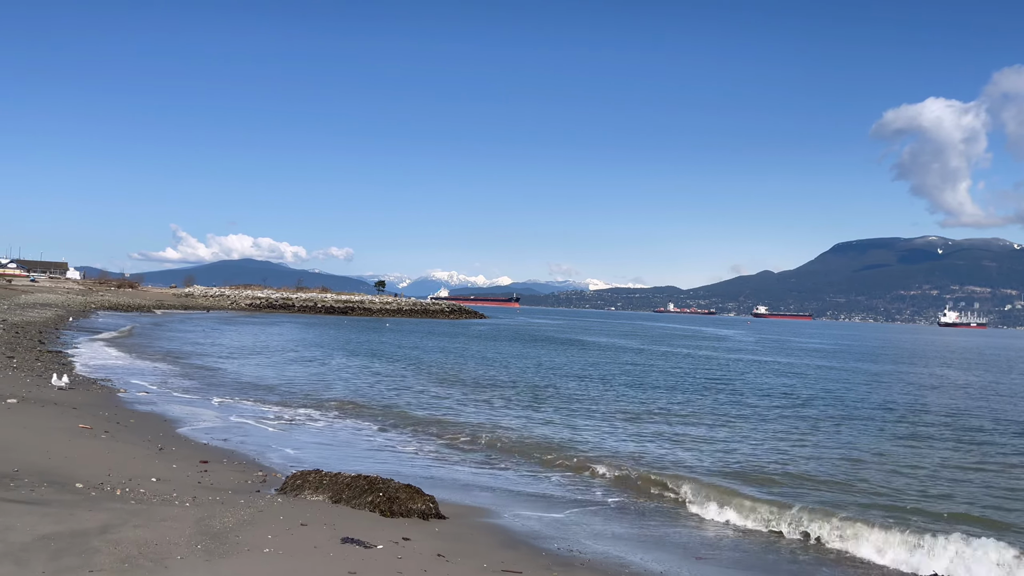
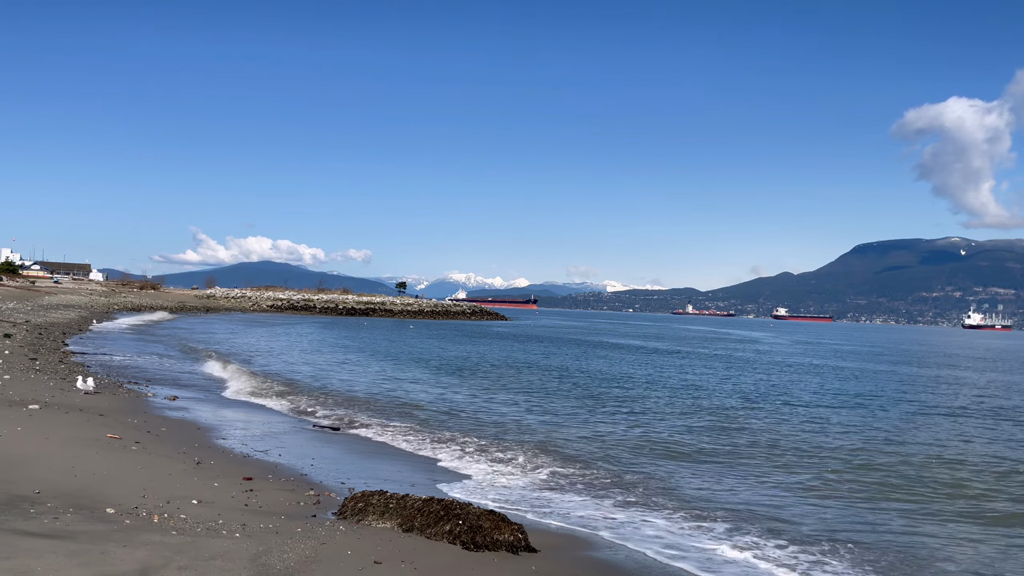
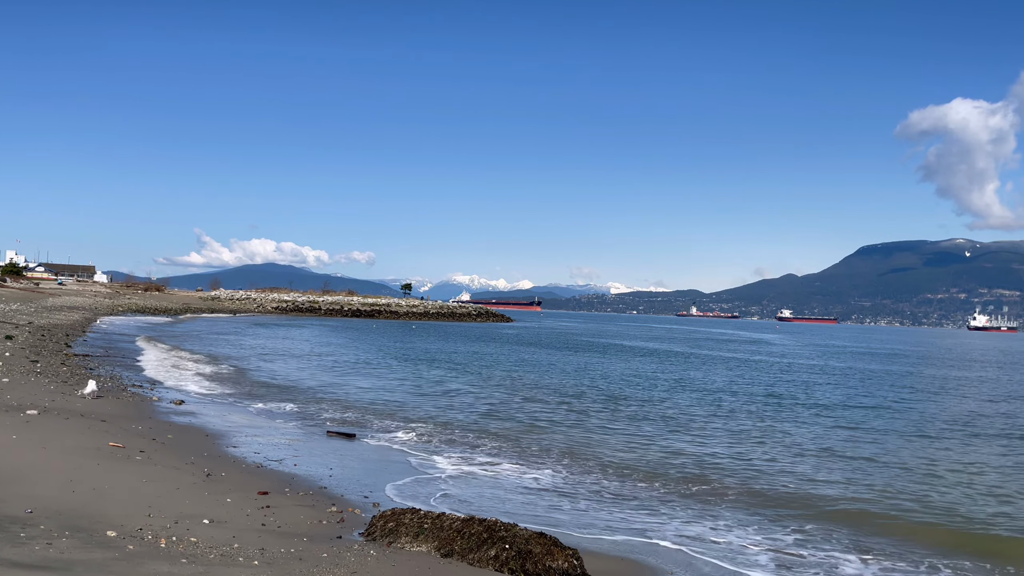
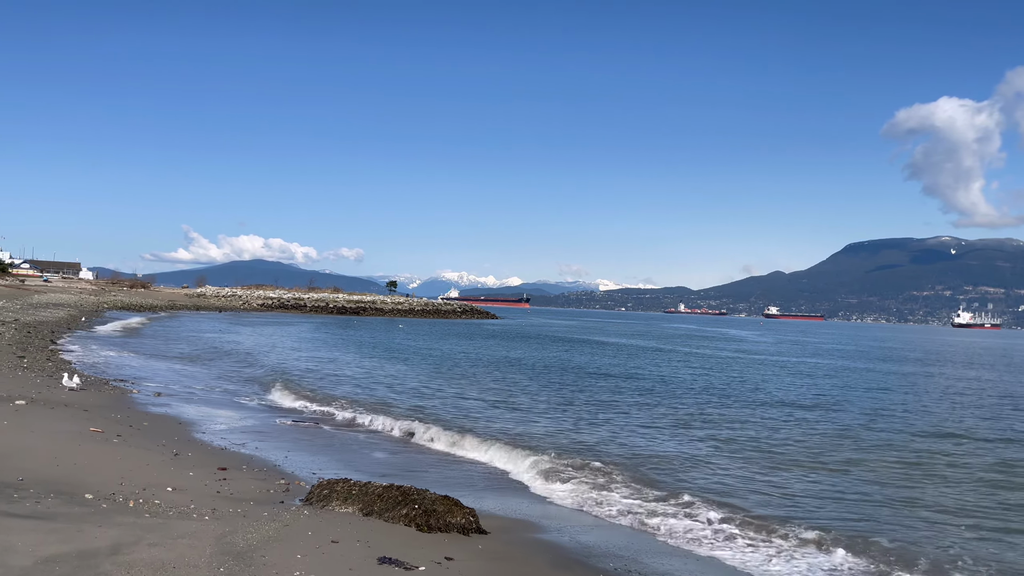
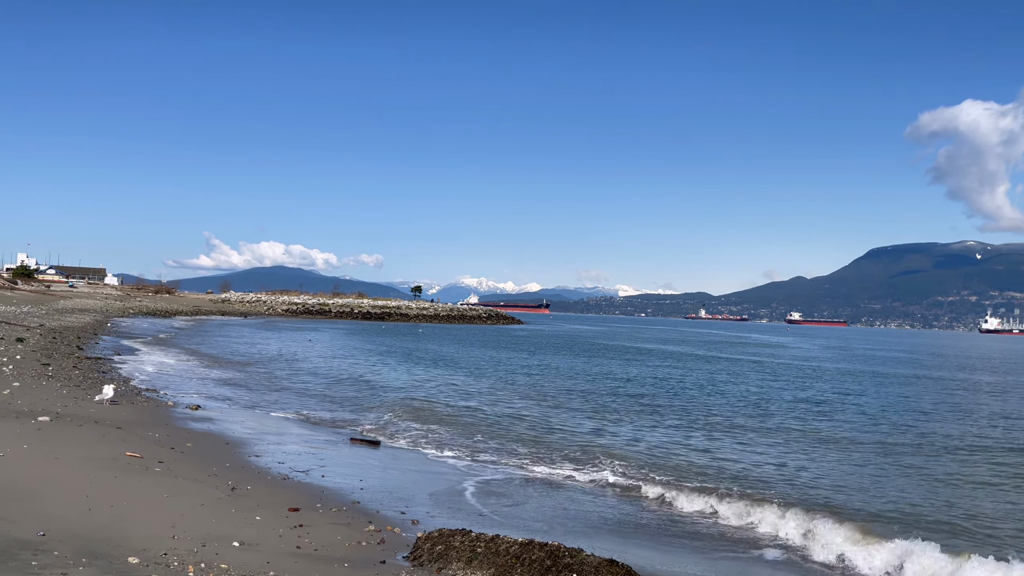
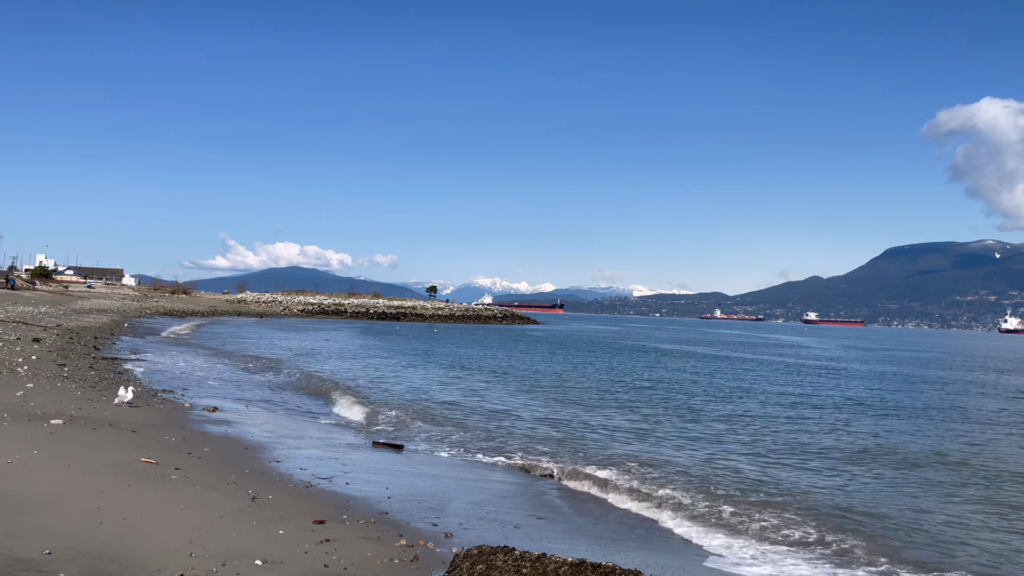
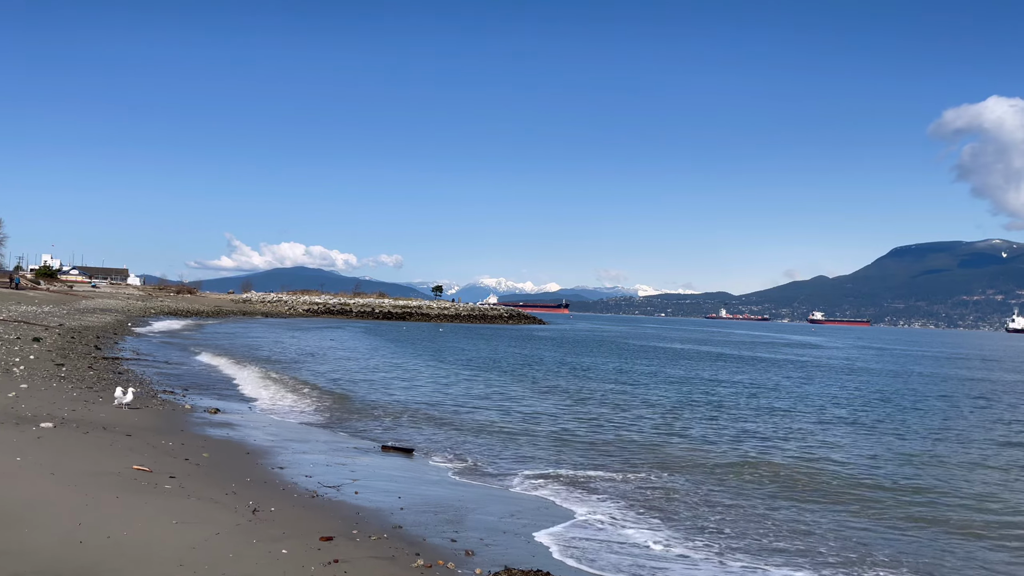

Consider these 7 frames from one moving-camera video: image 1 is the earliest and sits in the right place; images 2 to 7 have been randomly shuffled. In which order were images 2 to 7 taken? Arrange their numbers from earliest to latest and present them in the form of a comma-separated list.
4, 2, 3, 5, 6, 7
